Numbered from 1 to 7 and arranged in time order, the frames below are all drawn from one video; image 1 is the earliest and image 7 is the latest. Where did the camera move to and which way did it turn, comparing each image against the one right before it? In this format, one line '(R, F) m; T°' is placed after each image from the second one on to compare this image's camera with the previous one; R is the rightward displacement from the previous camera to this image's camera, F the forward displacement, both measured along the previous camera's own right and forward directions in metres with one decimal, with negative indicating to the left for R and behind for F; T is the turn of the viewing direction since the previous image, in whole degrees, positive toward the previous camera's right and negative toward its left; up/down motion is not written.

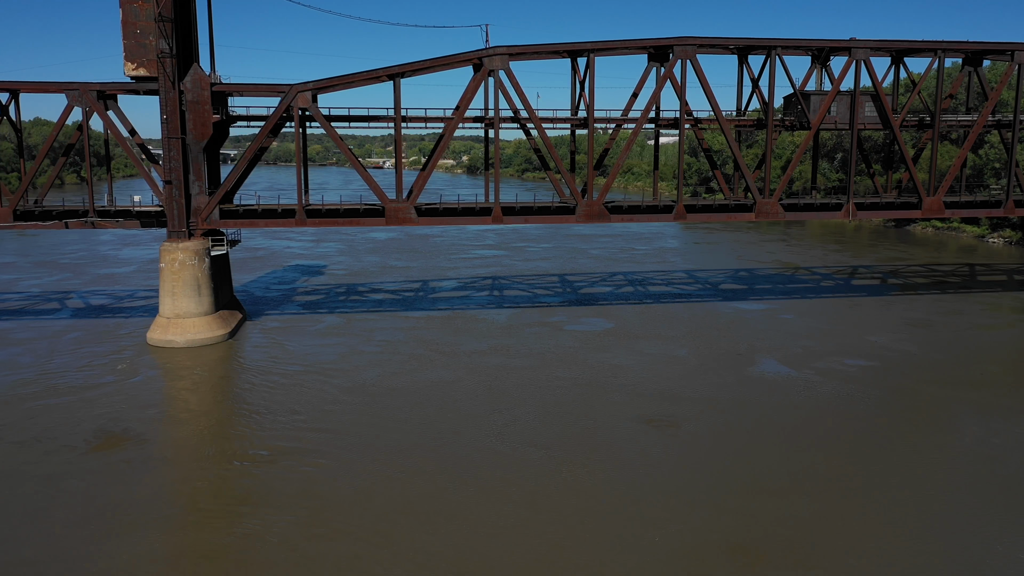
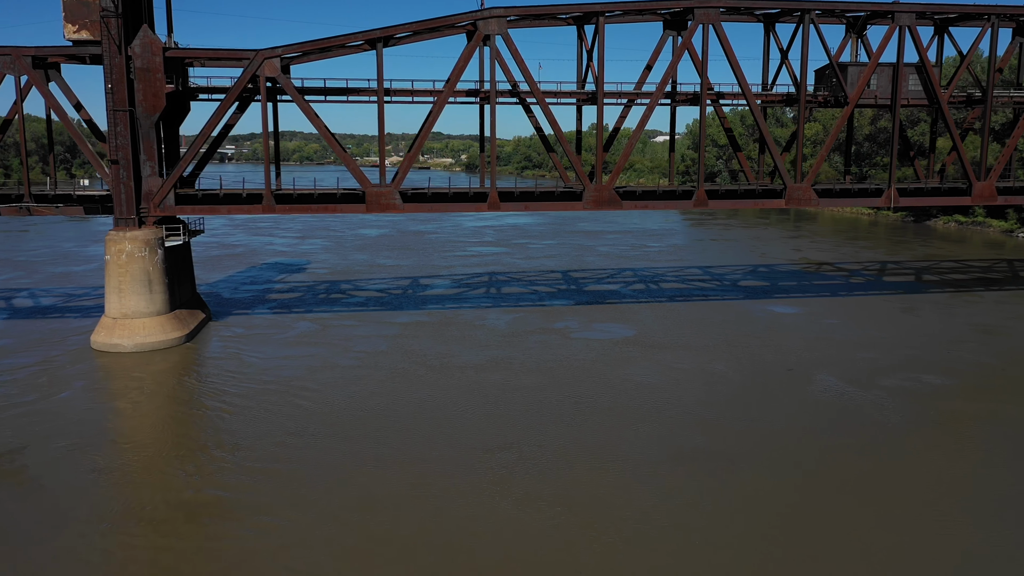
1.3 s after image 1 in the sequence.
(-0.1, +3.9) m; 0°
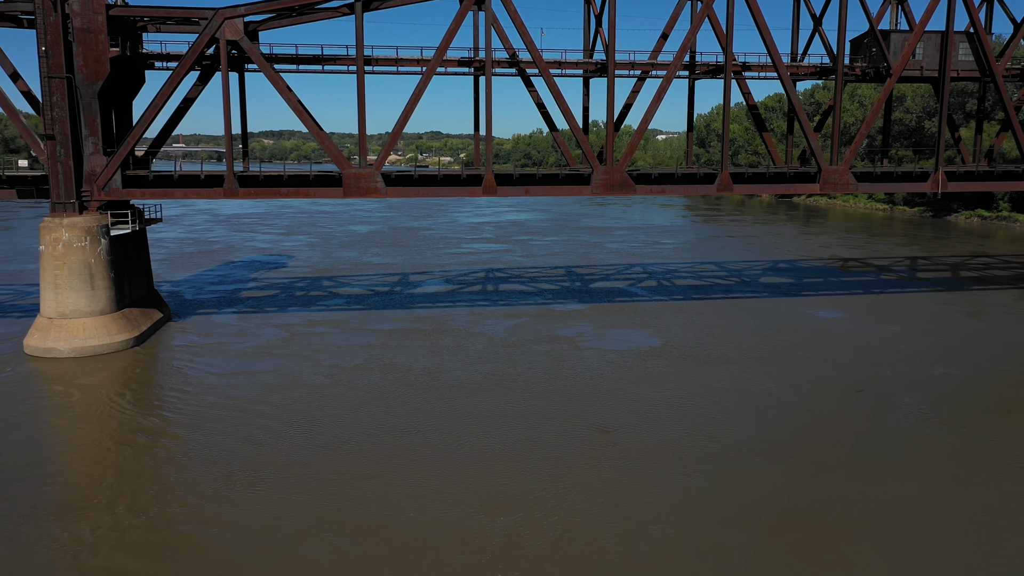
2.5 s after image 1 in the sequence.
(-0.1, +3.5) m; 0°
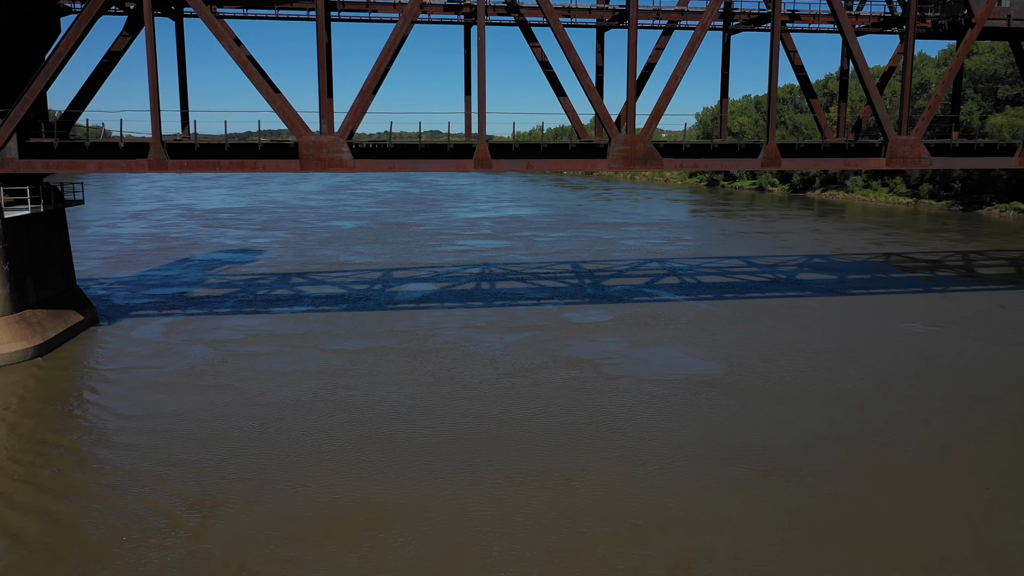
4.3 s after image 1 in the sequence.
(-0.1, +4.6) m; 0°
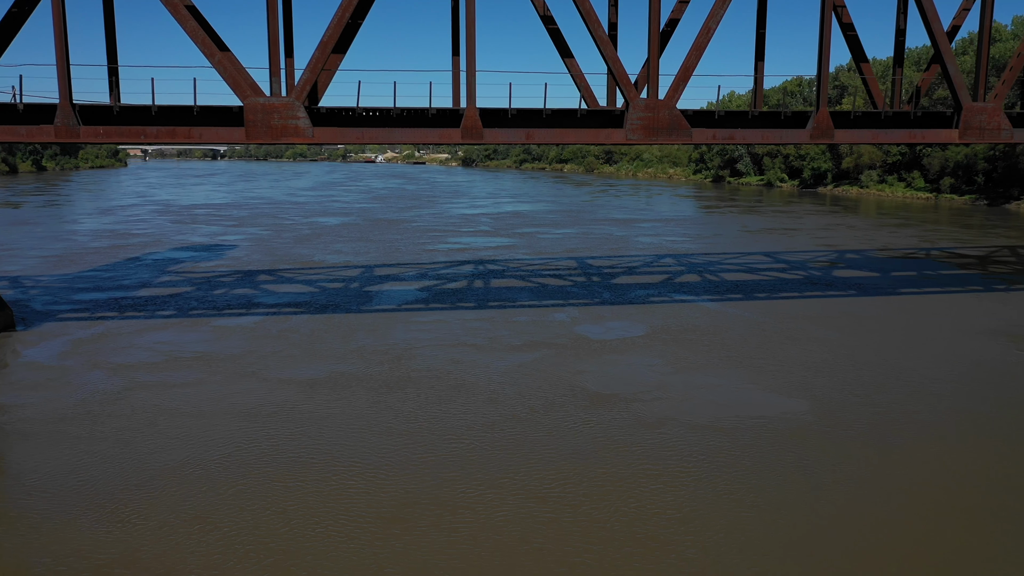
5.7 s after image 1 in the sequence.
(-0.1, +3.6) m; 0°
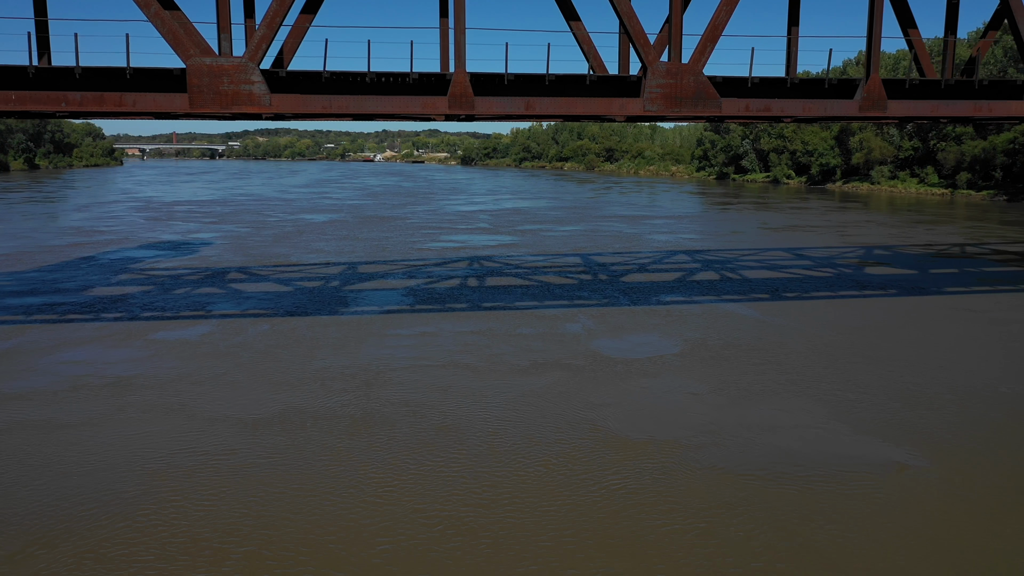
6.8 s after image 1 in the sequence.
(-0.1, +2.4) m; 0°
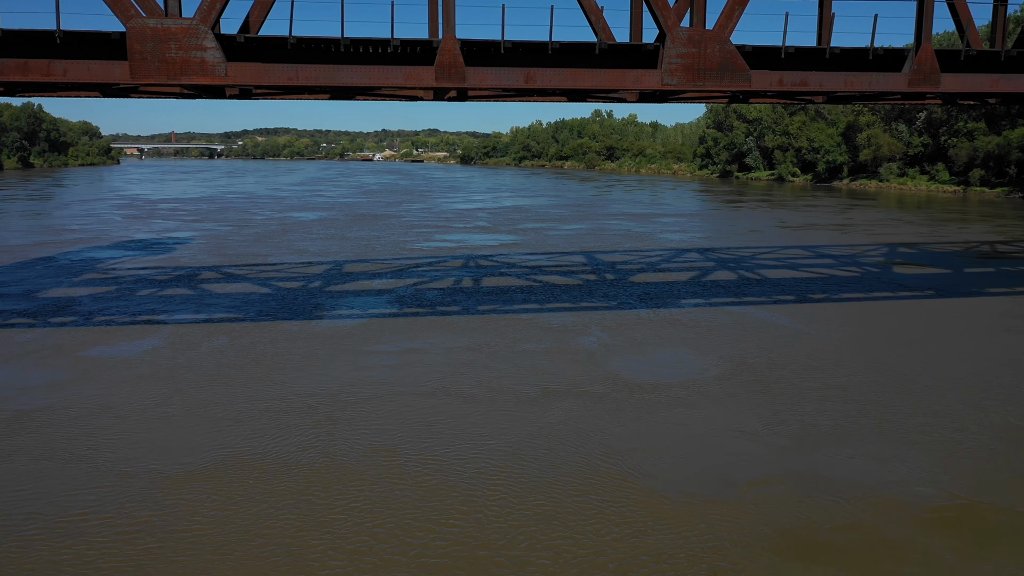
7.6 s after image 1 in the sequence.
(0.0, +1.7) m; 0°
